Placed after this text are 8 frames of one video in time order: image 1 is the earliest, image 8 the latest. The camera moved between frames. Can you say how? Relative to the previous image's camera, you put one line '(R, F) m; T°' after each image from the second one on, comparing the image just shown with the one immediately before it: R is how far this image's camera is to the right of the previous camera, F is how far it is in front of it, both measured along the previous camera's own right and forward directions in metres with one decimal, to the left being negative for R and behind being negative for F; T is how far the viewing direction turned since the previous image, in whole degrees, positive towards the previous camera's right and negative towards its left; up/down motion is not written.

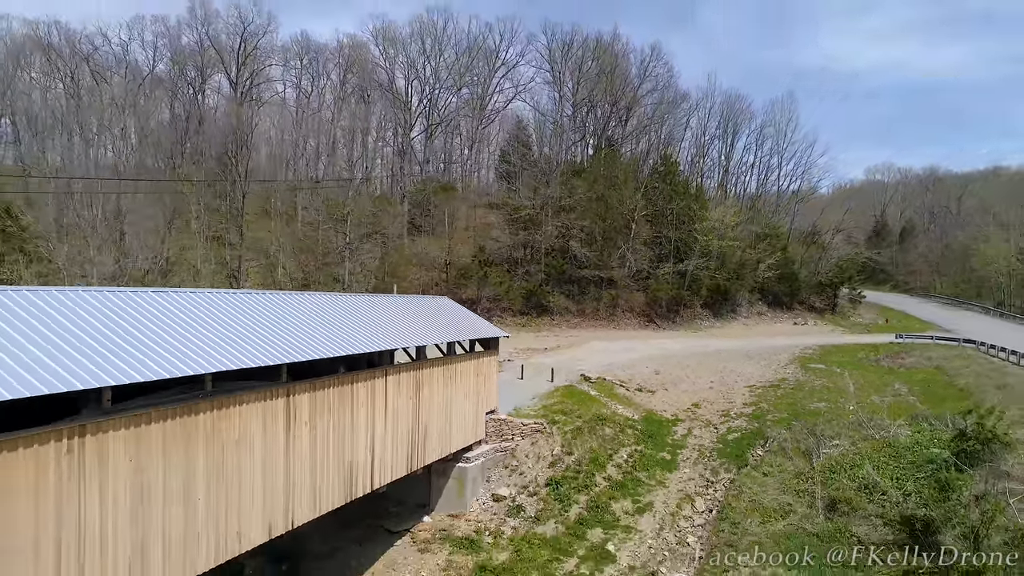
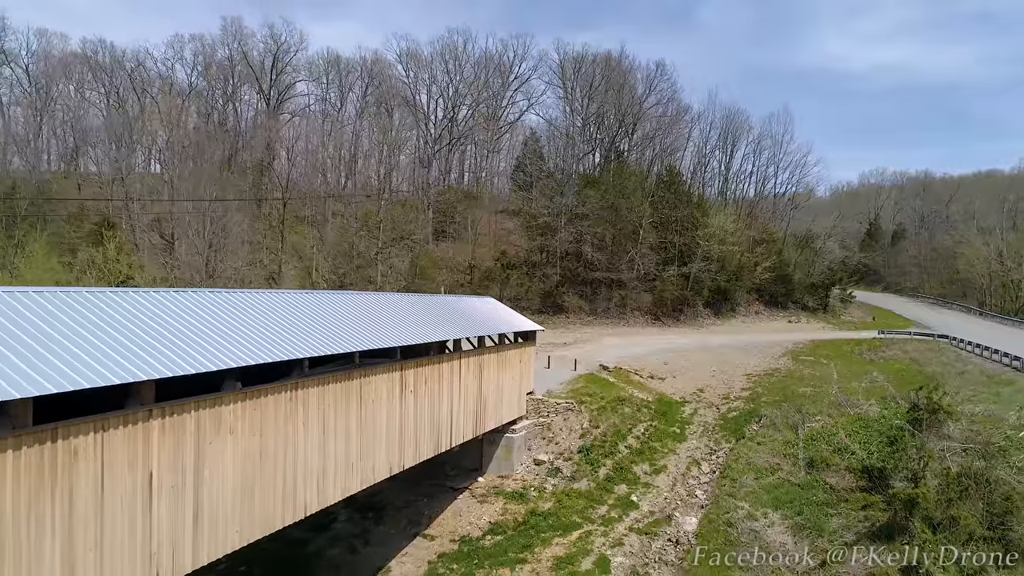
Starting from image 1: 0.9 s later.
(-1.0, -2.7) m; 0°
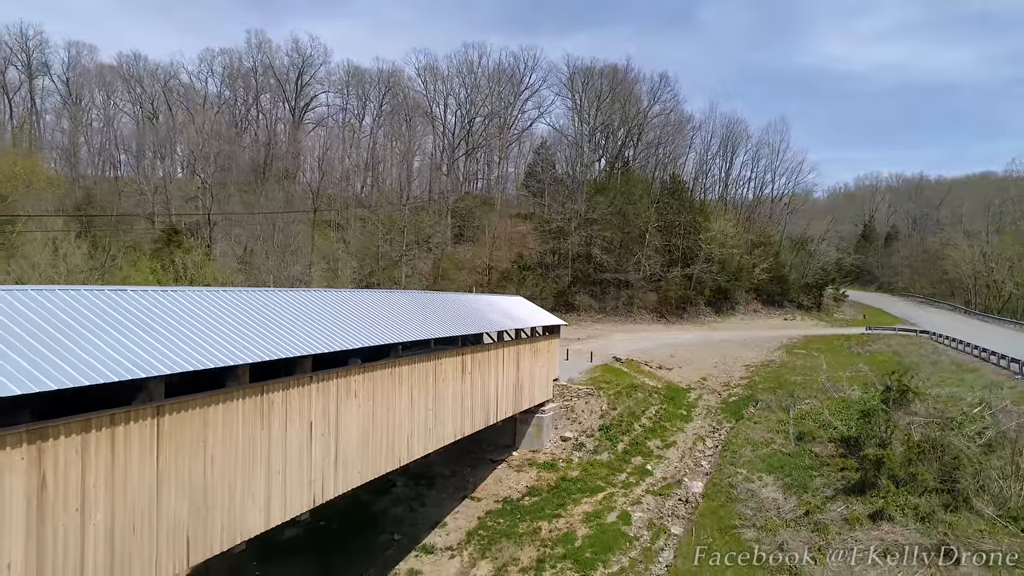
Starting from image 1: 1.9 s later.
(-0.9, -2.4) m; 0°
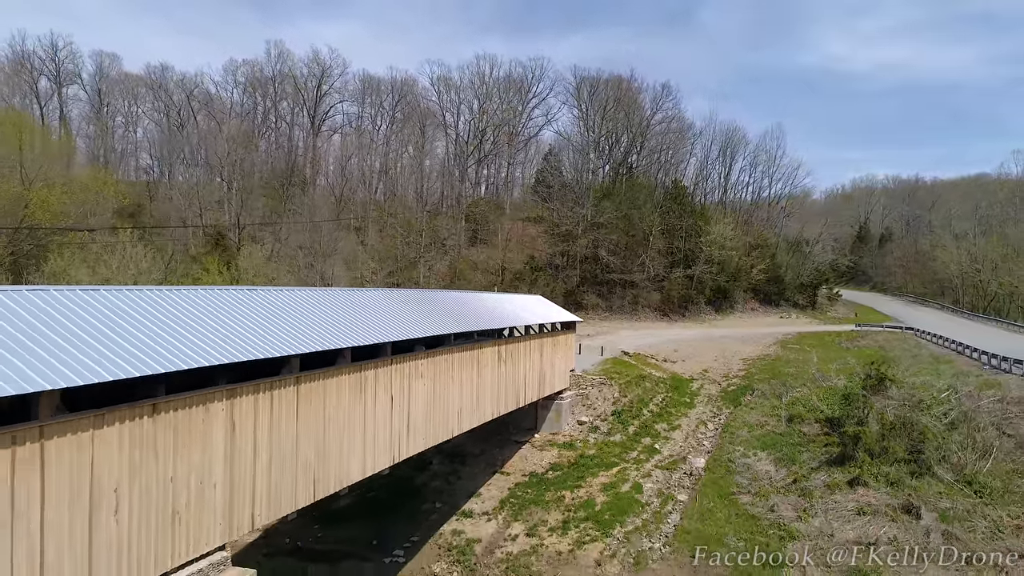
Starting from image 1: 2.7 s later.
(-0.8, -2.1) m; 0°
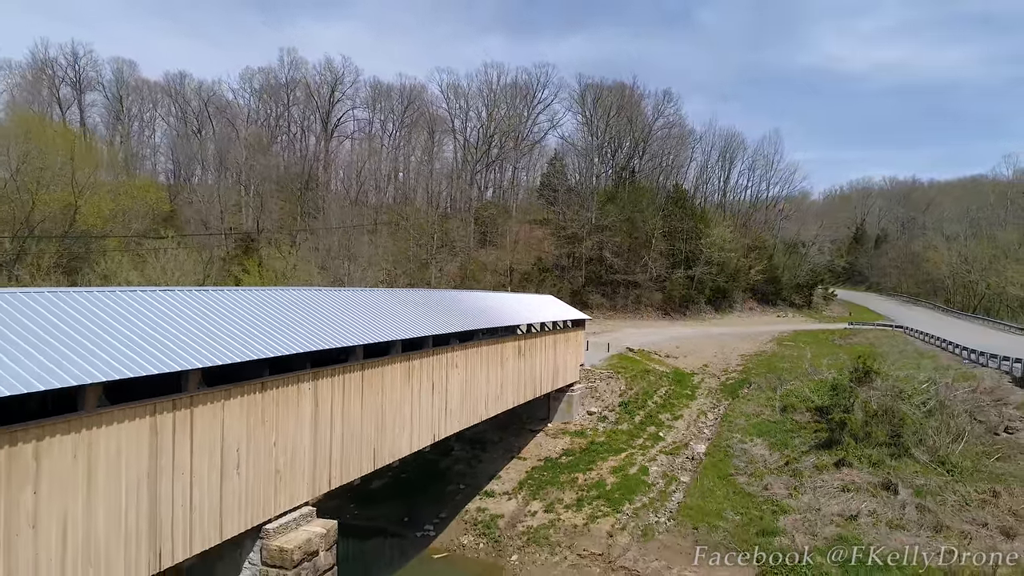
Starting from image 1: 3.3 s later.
(-0.6, -1.6) m; 0°
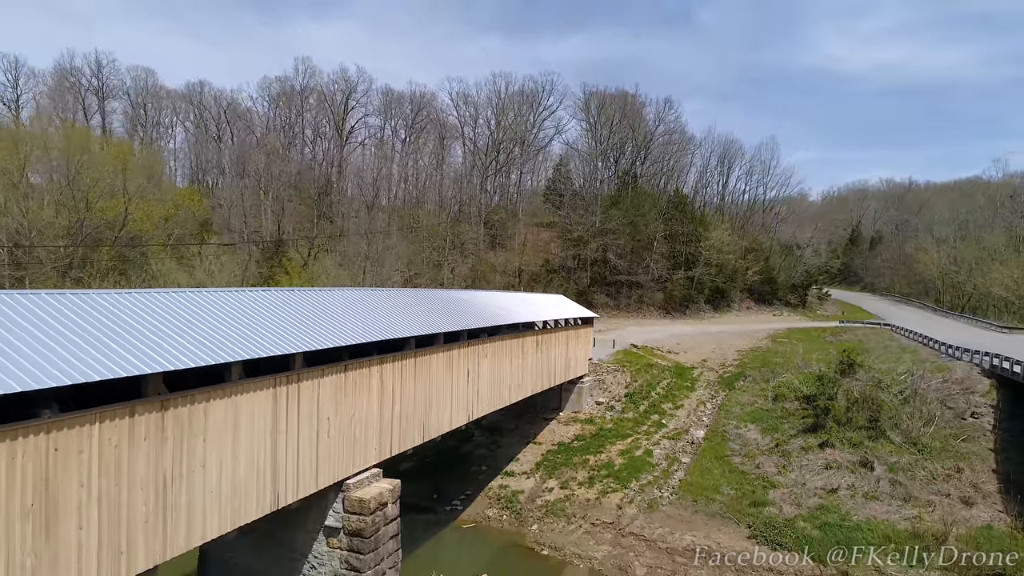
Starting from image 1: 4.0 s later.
(-0.6, -1.9) m; 0°
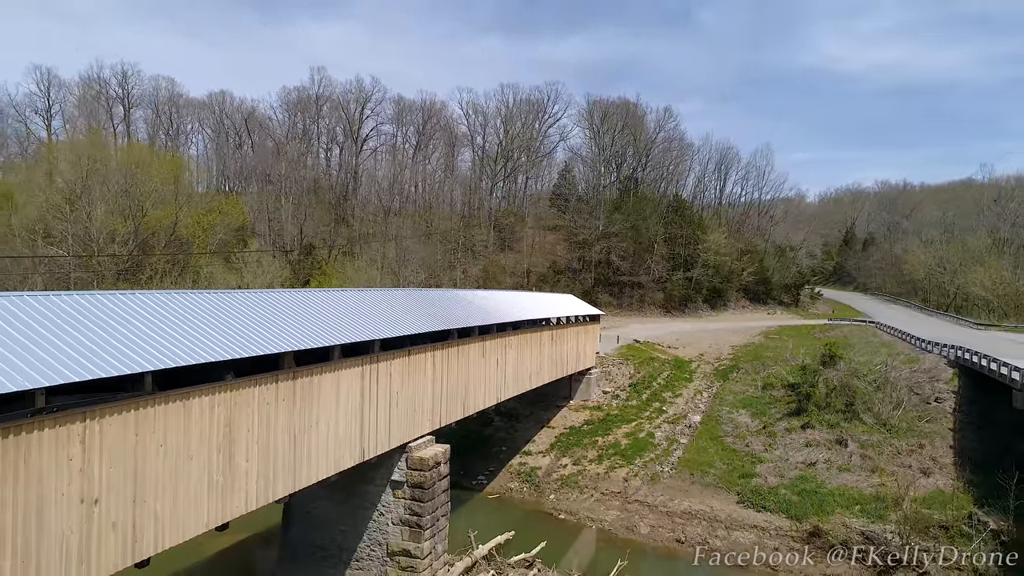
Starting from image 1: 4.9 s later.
(-0.7, -2.4) m; 0°
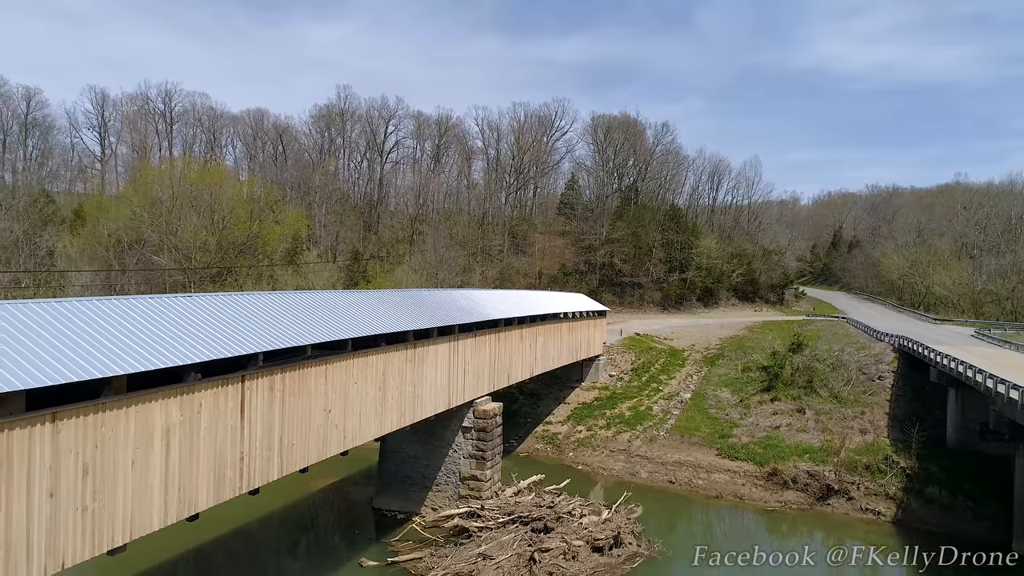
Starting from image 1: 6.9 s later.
(-1.2, -4.9) m; 0°
